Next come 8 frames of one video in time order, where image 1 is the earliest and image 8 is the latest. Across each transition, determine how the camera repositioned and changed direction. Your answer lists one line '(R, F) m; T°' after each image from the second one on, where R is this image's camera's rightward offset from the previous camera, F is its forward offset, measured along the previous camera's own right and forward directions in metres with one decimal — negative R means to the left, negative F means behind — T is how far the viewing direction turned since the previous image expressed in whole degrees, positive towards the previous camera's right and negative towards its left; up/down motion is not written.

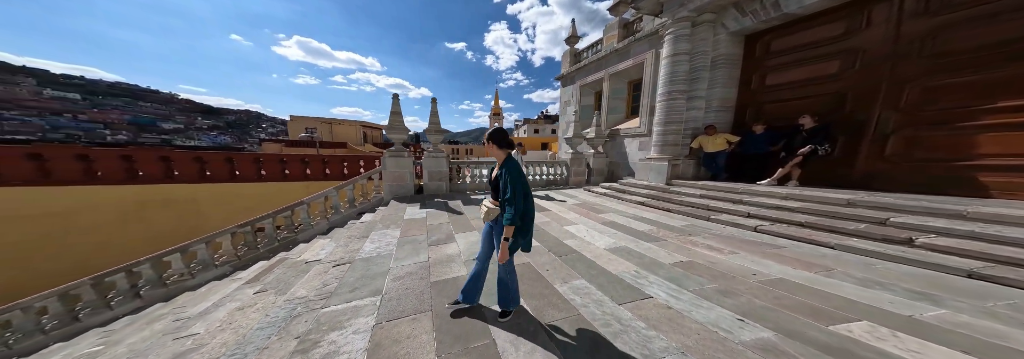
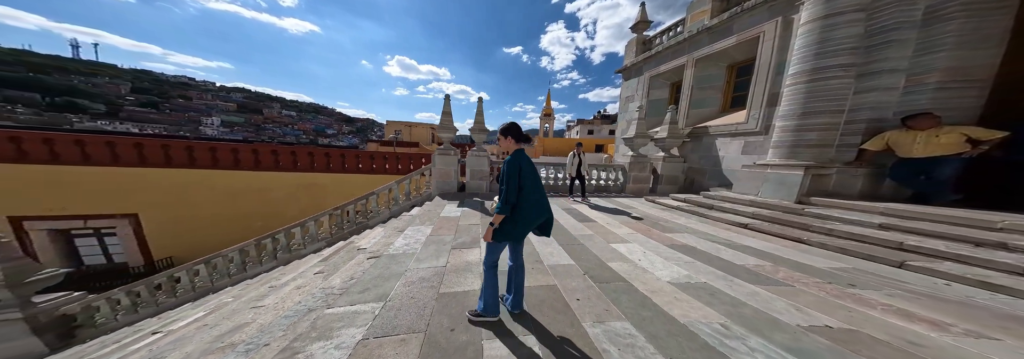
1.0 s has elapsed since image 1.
(+0.2, +0.3) m; -13°
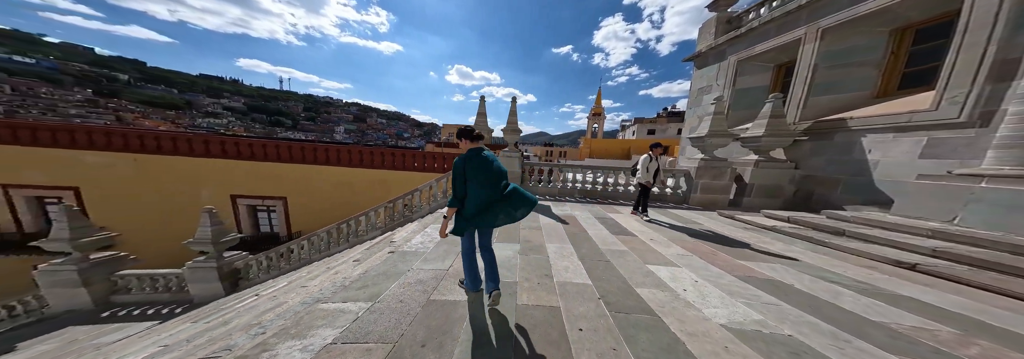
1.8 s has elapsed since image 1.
(+0.3, +0.2) m; -12°
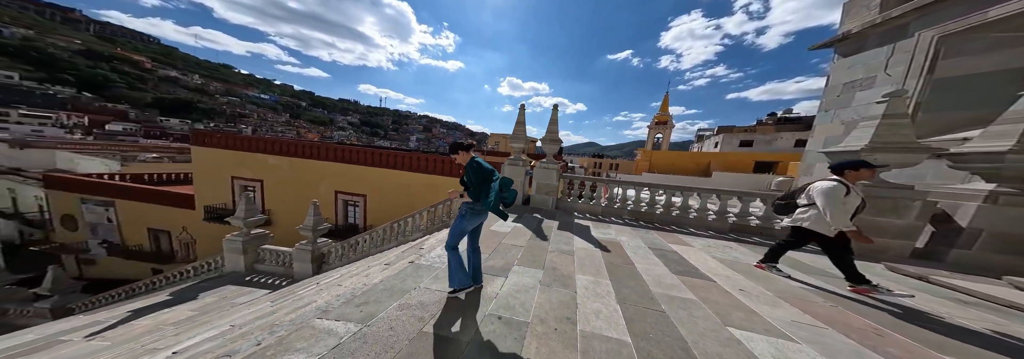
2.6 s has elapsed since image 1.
(+0.2, +0.3) m; -12°
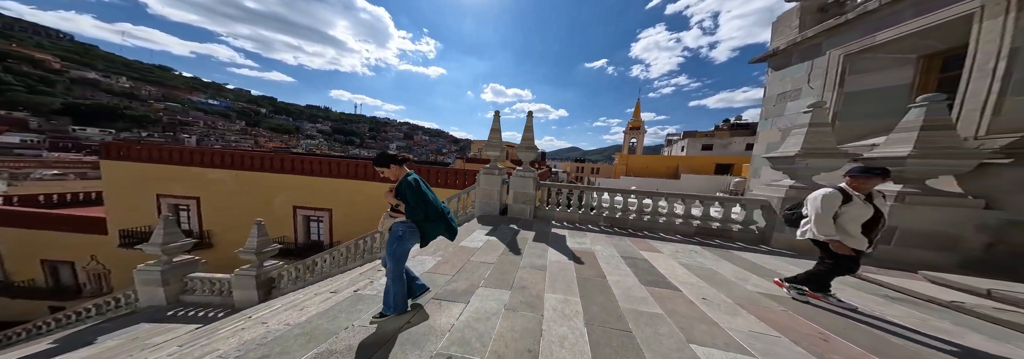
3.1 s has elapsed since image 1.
(+0.2, +0.1) m; +4°
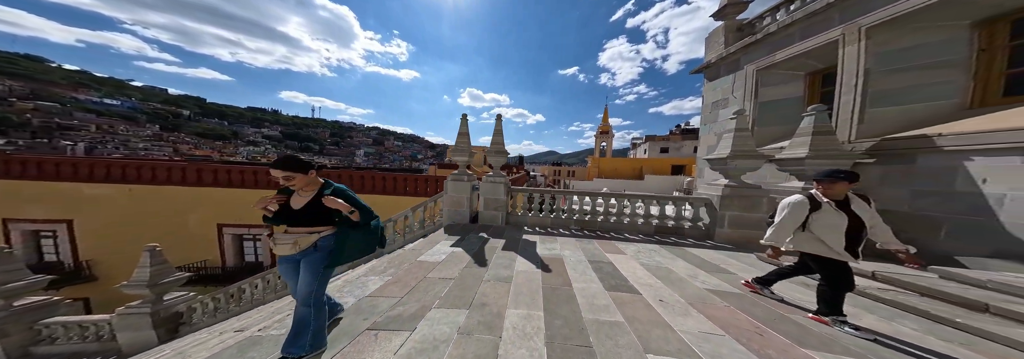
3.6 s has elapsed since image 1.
(+0.2, +0.1) m; +6°
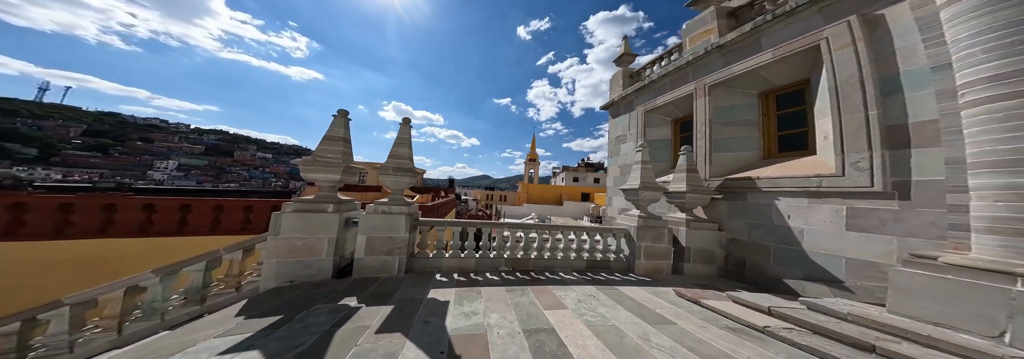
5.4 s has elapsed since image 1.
(+0.2, +1.1) m; +22°
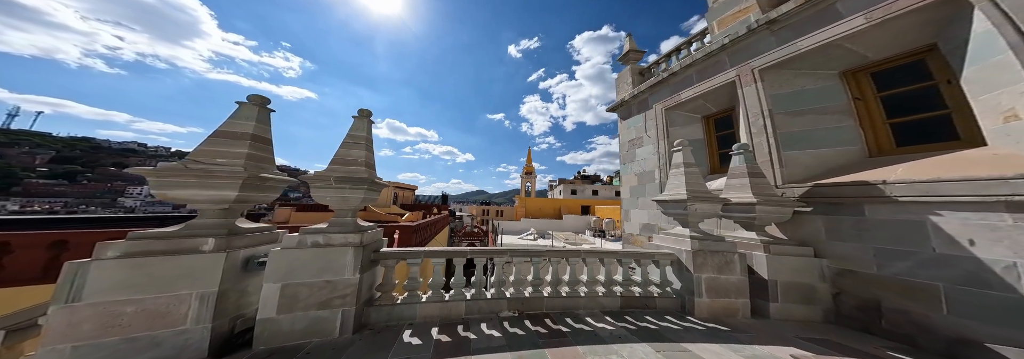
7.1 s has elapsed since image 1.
(-0.3, +1.3) m; +2°
